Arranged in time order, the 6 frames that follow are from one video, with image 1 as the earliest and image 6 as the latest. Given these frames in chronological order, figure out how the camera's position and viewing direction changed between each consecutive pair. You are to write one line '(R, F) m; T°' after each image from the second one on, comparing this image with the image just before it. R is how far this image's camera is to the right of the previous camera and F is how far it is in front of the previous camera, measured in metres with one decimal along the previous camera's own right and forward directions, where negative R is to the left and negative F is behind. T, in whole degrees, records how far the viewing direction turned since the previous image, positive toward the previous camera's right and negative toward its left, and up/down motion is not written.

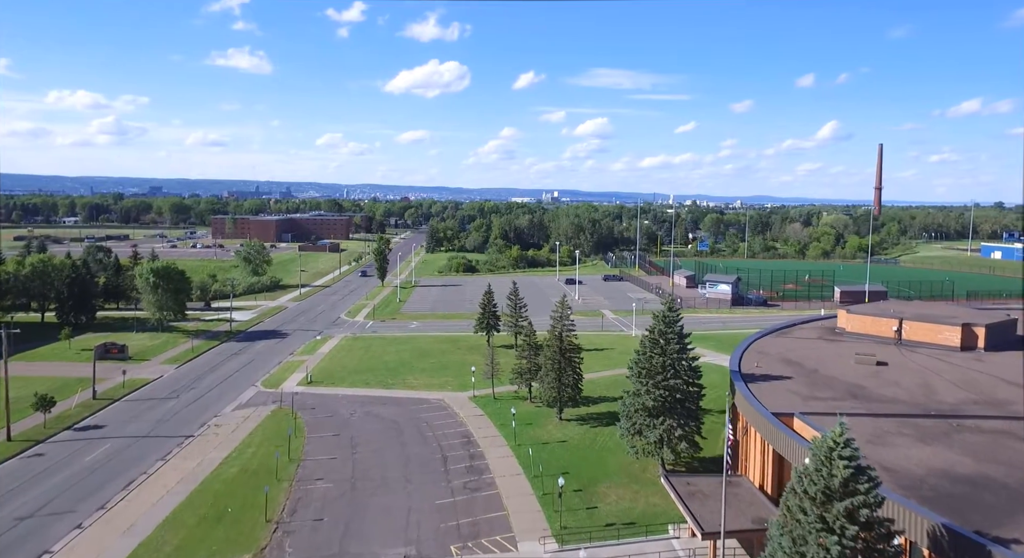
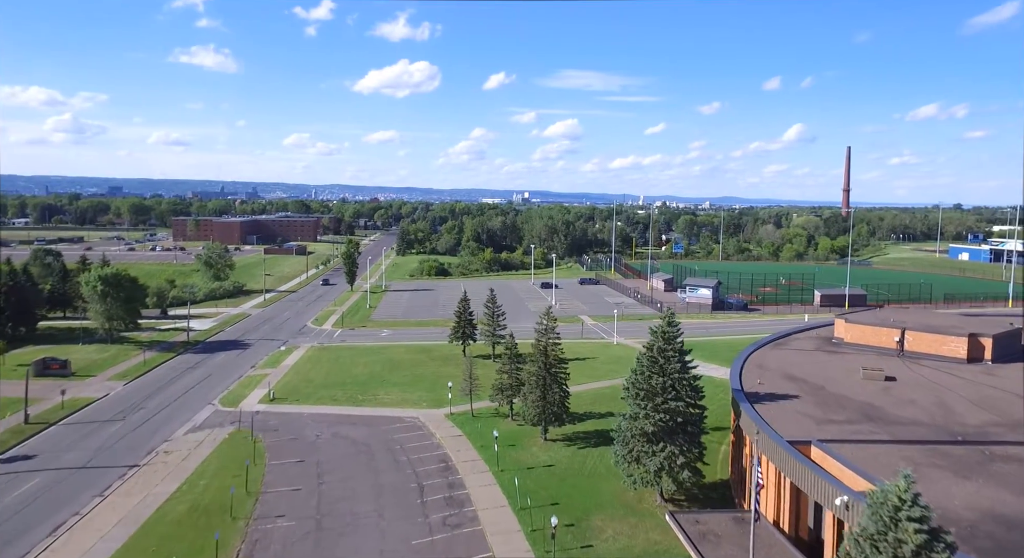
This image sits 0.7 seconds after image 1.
(-0.4, +2.3) m; +2°
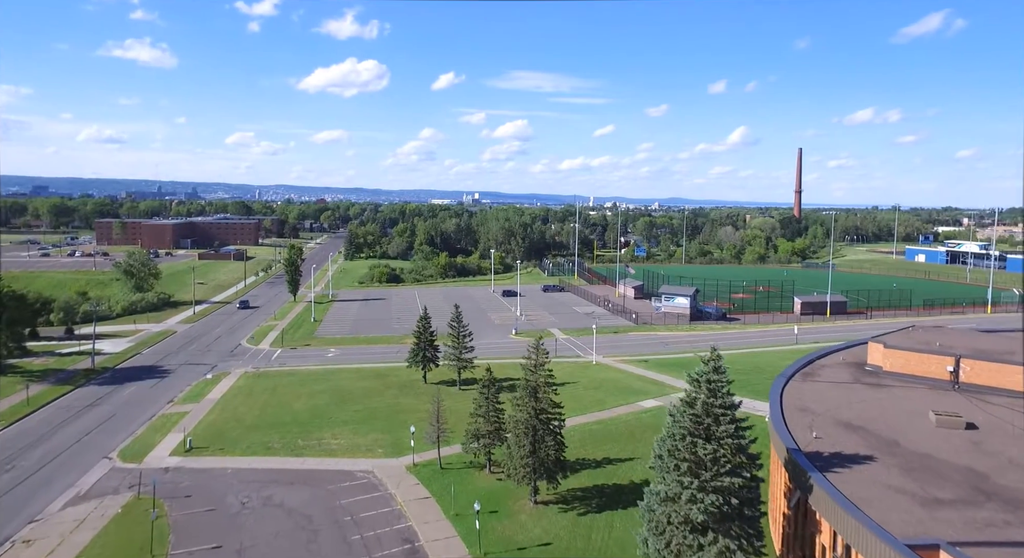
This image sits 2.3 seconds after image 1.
(-0.9, +5.7) m; +4°
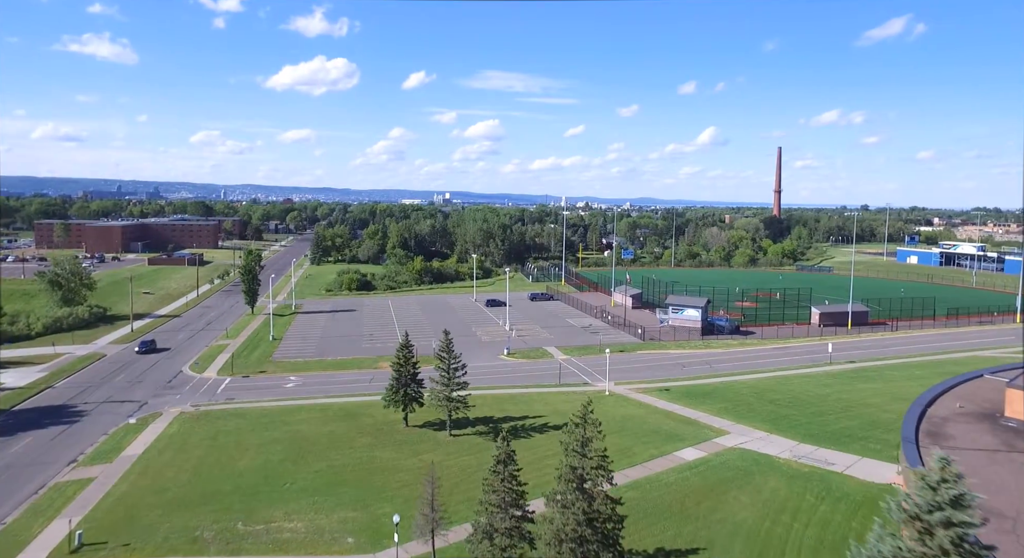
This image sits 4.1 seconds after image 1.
(-1.3, +7.1) m; +2°
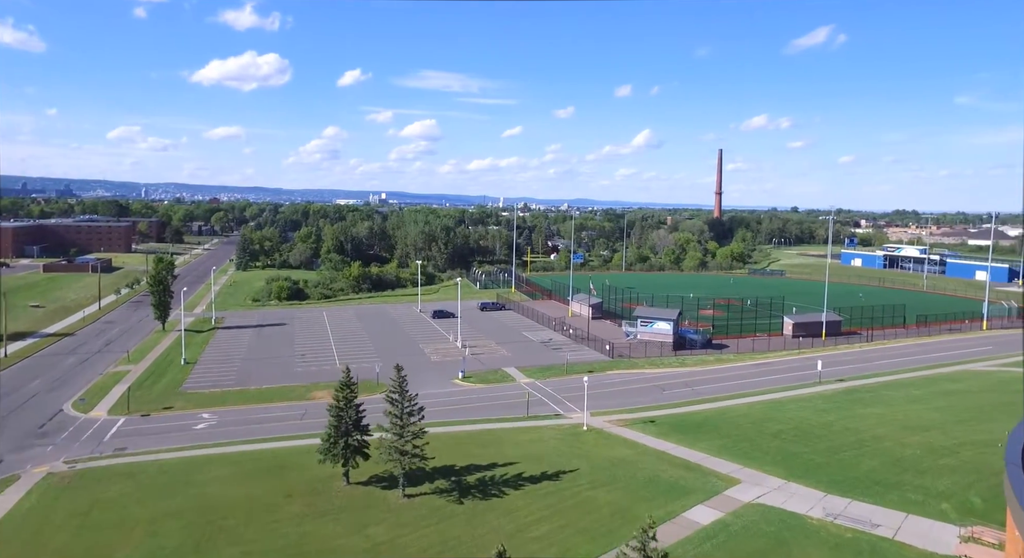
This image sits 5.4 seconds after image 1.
(-1.0, +5.7) m; +5°
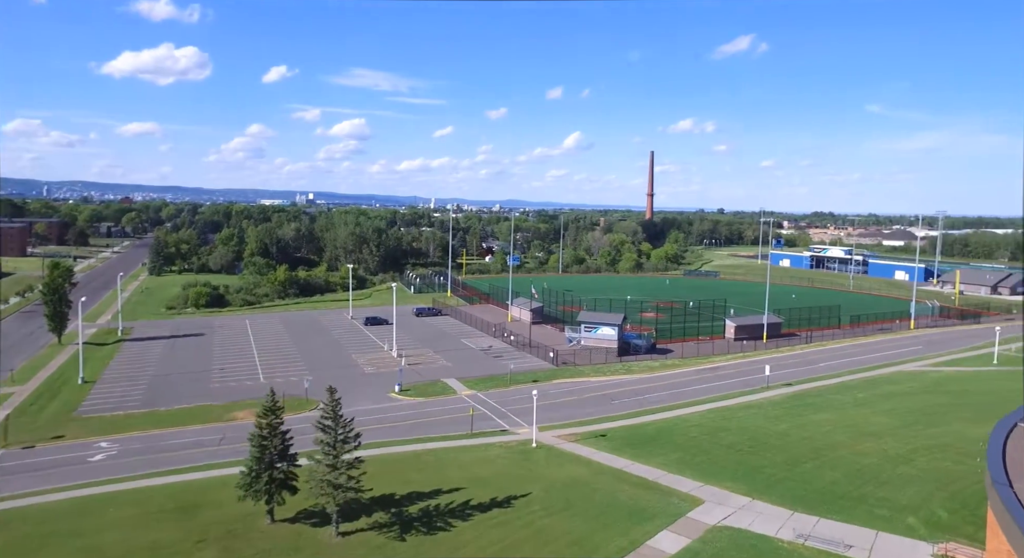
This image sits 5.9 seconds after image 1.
(-0.4, +2.3) m; +5°
